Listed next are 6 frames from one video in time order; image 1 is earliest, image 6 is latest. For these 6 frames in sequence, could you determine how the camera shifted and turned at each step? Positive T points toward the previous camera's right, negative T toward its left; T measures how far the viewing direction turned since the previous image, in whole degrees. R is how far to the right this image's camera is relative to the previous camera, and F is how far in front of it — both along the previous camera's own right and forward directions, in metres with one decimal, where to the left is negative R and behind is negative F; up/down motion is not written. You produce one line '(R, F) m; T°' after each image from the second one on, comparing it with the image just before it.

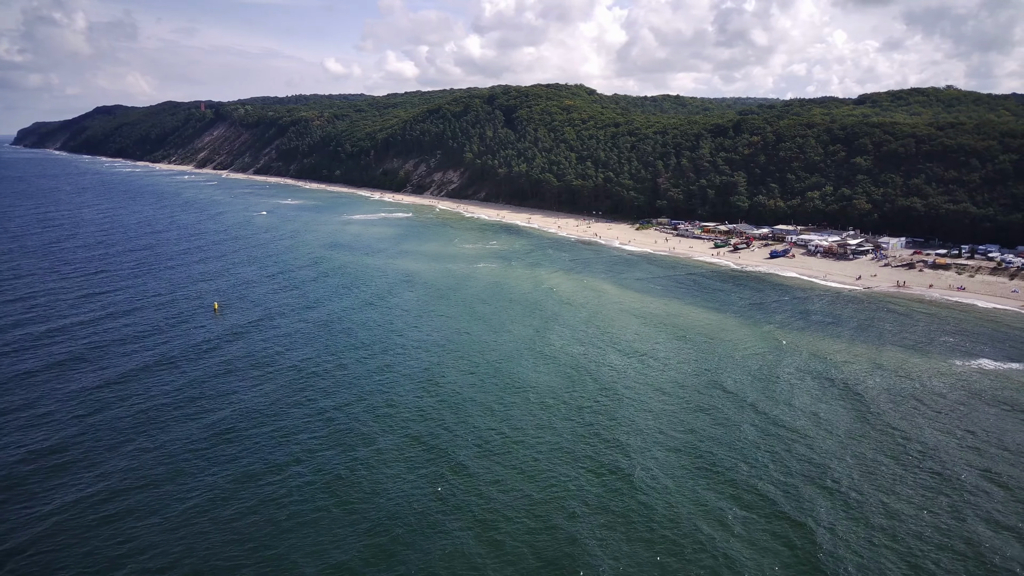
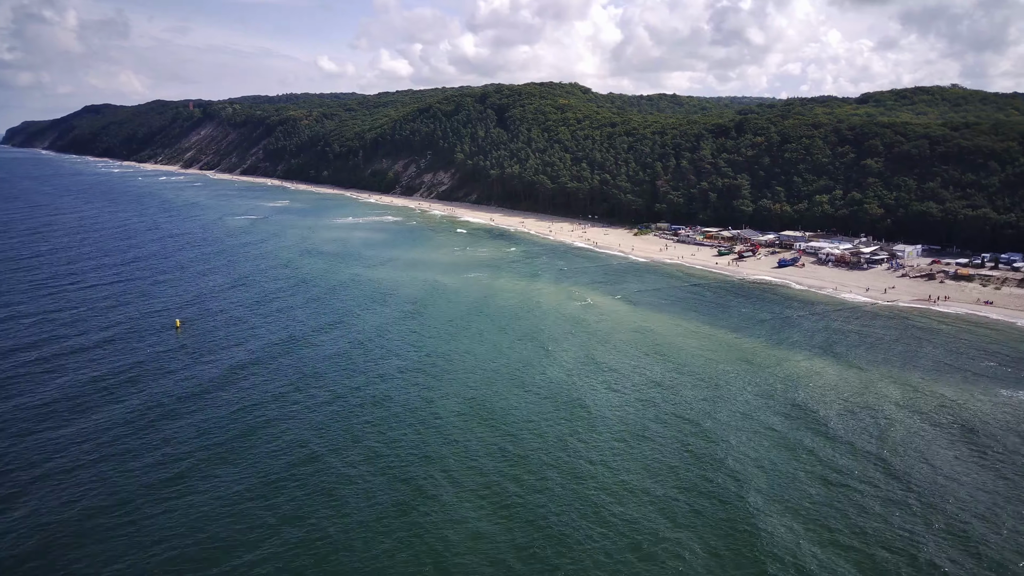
(+0.3, +4.8) m; 0°
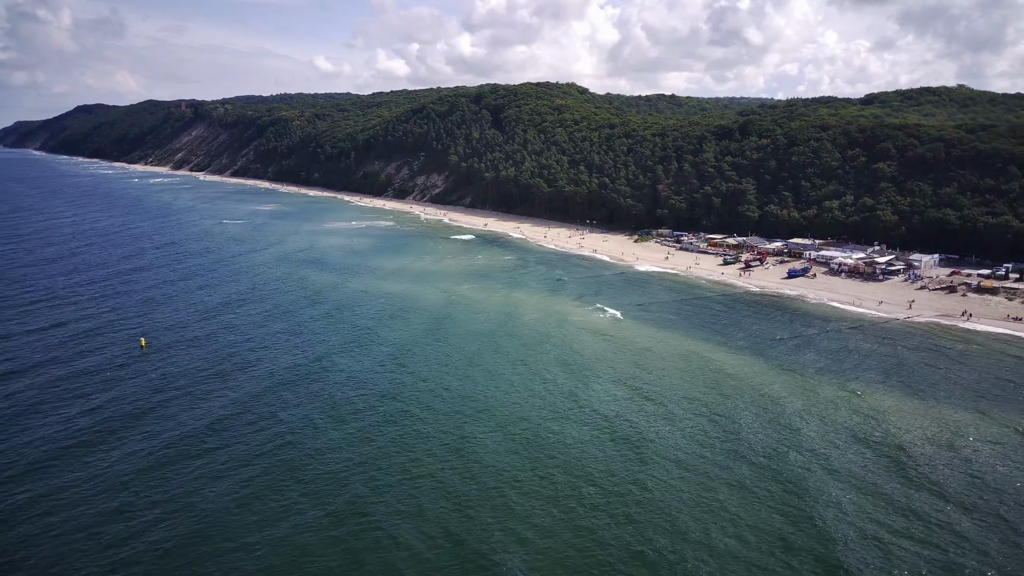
(+0.2, +4.0) m; 0°
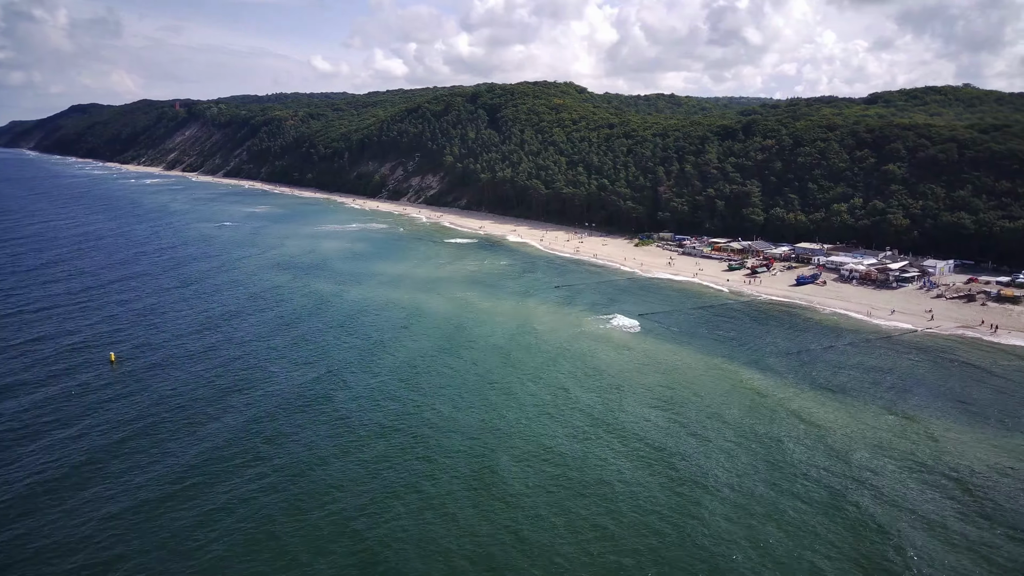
(+0.2, +3.0) m; 0°
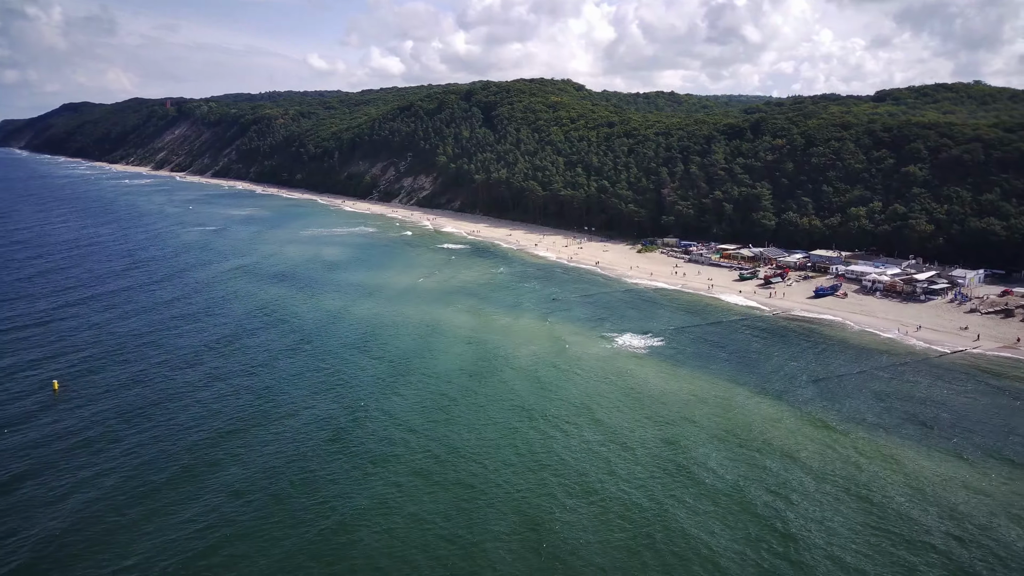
(+0.2, +5.0) m; 0°
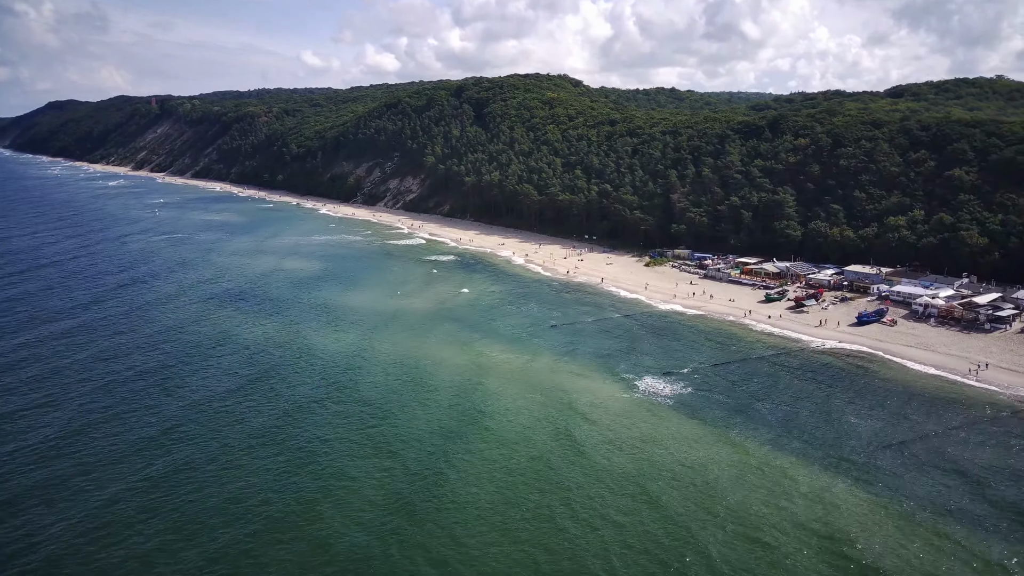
(+0.3, +8.5) m; 0°
